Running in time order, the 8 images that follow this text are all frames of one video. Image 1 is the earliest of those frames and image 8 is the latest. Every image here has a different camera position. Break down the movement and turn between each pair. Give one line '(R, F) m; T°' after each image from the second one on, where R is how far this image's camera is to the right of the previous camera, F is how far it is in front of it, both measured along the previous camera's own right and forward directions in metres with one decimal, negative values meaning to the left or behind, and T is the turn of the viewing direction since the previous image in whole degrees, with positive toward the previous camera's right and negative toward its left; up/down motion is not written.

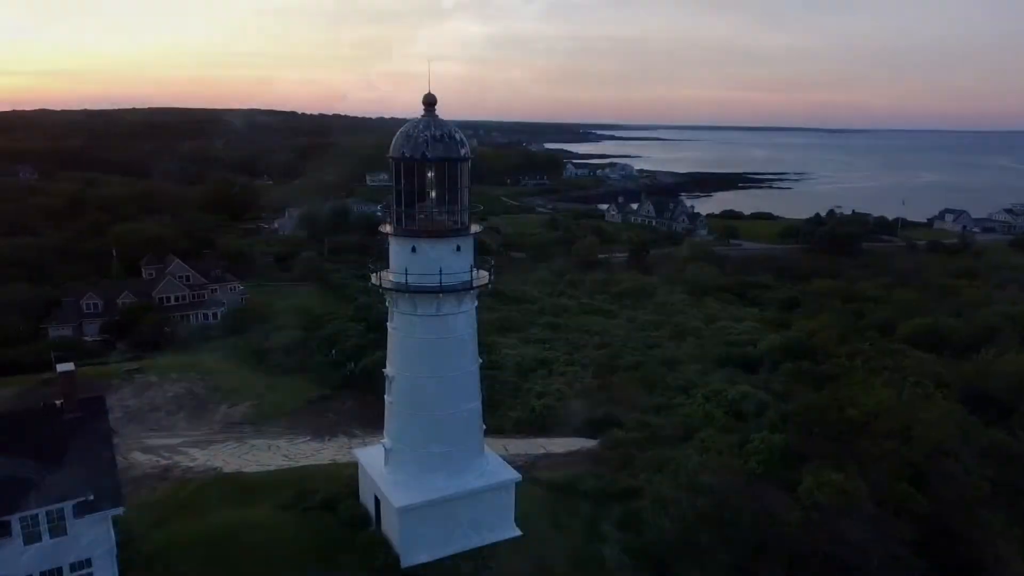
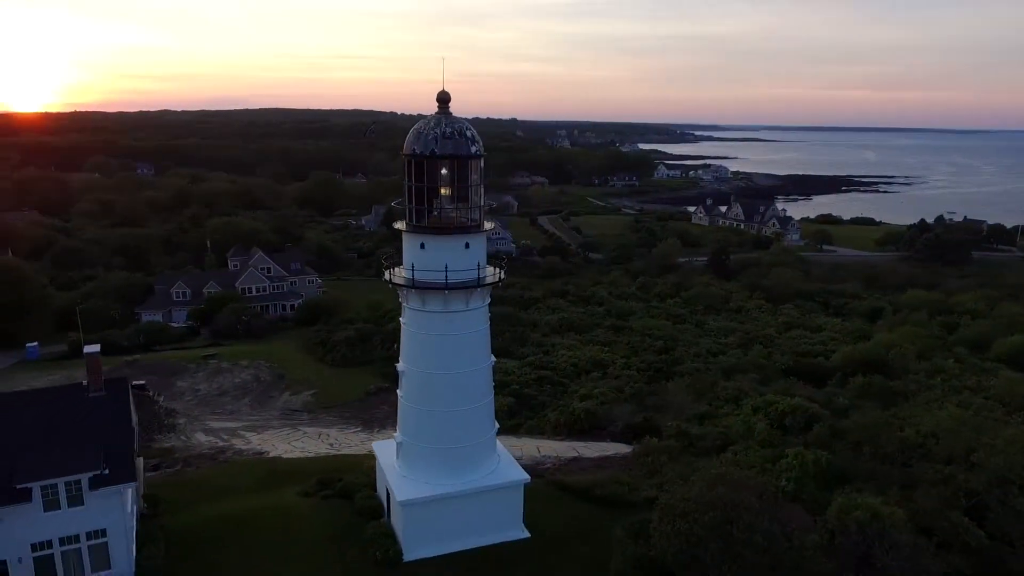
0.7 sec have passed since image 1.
(+1.7, +0.3) m; -7°
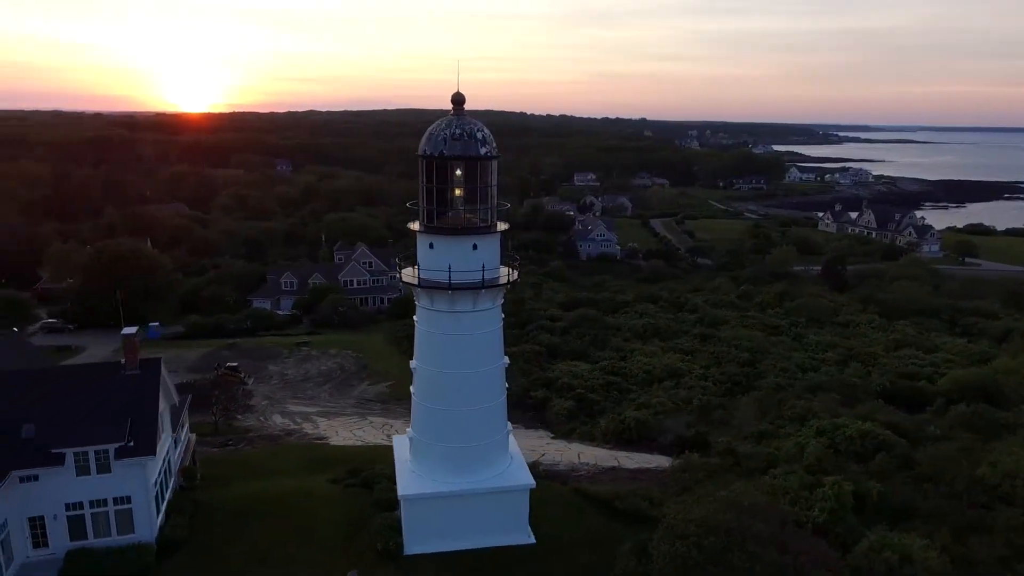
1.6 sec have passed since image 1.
(+2.3, +0.3) m; -10°
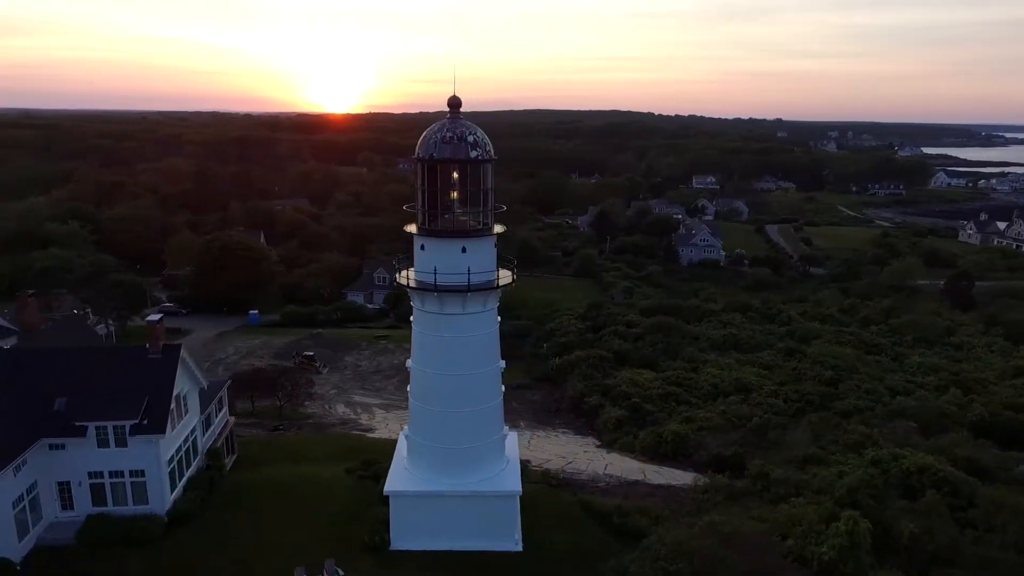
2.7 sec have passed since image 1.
(+2.7, +0.3) m; -10°
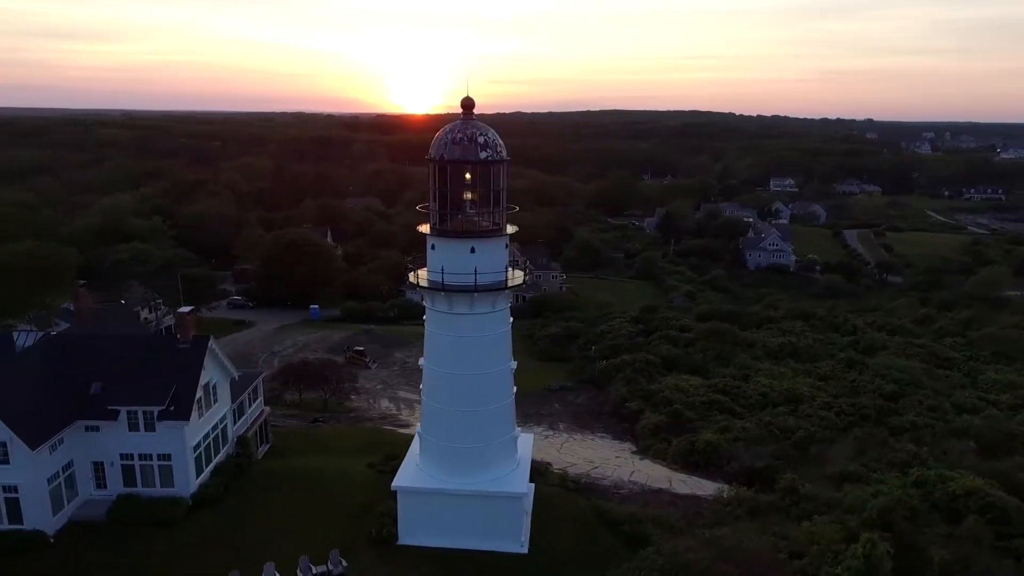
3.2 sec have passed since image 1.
(+1.3, +0.1) m; -6°
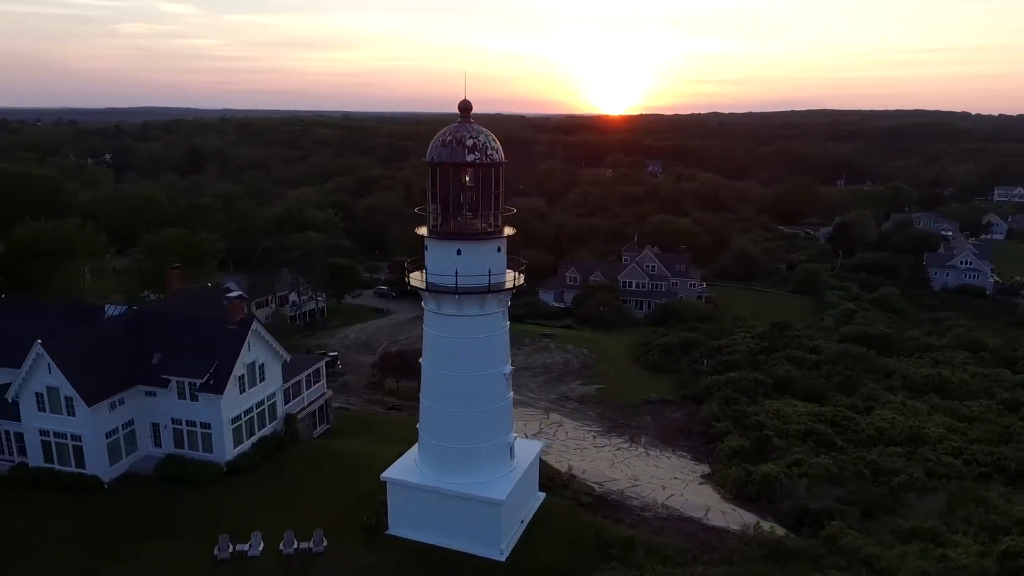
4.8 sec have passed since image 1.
(+4.0, +0.7) m; -15°
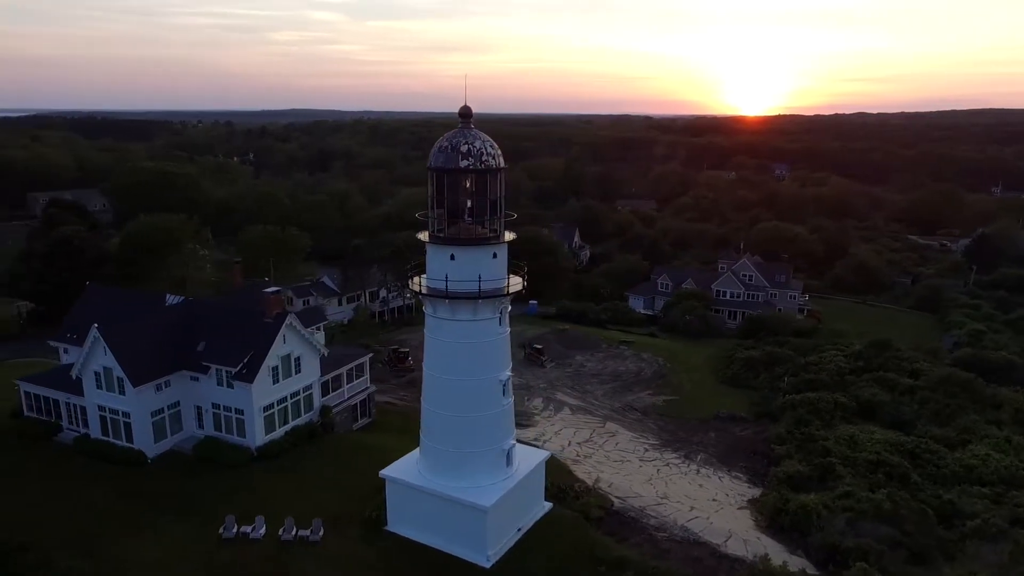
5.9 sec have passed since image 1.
(+2.7, +0.3) m; -10°
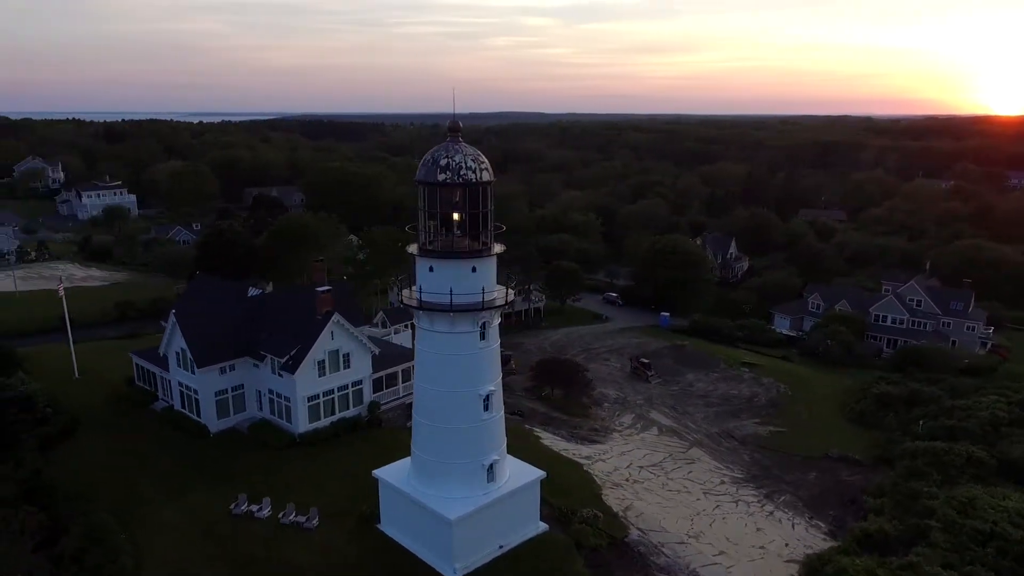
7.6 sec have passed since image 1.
(+4.4, +0.8) m; -15°
